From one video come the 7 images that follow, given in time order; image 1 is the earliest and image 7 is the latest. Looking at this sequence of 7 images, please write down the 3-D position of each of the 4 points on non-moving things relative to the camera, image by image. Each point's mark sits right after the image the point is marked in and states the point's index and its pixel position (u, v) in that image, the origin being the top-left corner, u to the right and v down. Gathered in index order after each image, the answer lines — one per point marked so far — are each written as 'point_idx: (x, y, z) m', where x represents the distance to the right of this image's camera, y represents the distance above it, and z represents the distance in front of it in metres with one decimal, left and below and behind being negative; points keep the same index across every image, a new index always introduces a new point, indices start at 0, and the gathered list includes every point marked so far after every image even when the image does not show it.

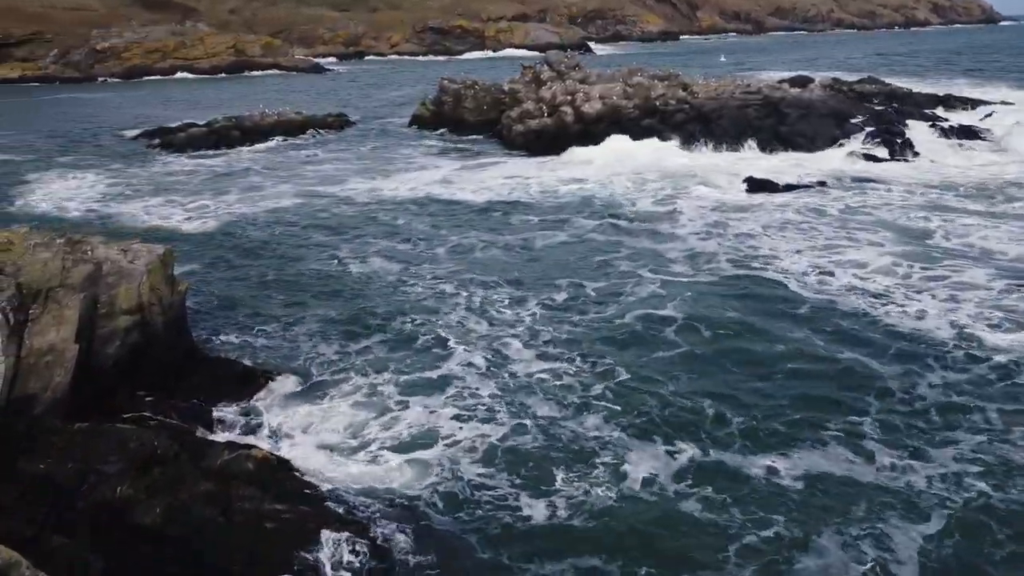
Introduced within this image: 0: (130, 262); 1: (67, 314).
0: (-7.2, +0.5, +15.1) m
1: (-7.6, -0.4, +13.5) m
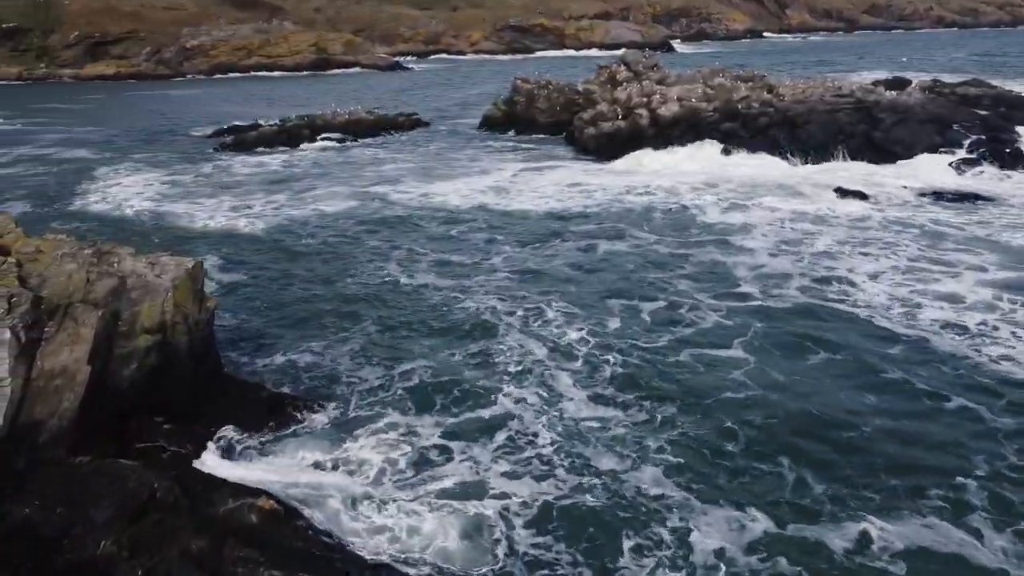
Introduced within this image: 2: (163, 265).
0: (-6.3, +0.2, +14.1) m
1: (-6.8, -0.7, +12.6) m
2: (-6.3, +0.4, +14.5) m
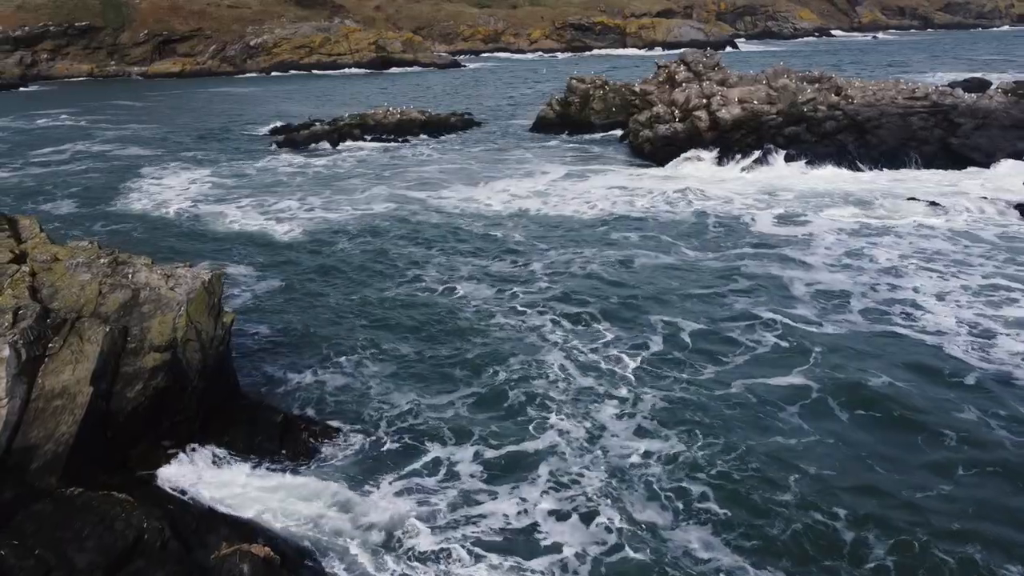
0: (-5.7, 0.0, +13.4) m
1: (-6.4, -0.9, +11.9) m
2: (-5.7, +0.2, +13.7) m
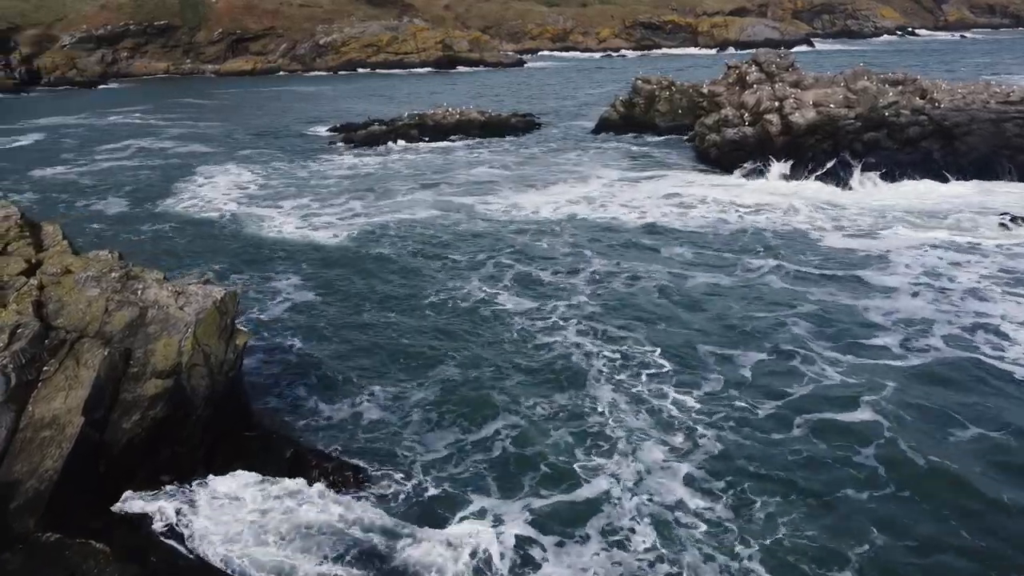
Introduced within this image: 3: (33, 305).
0: (-5.2, -0.3, +12.4) m
1: (-6.0, -1.2, +11.0) m
2: (-5.2, -0.1, +12.8) m
3: (-7.4, -0.3, +12.3) m
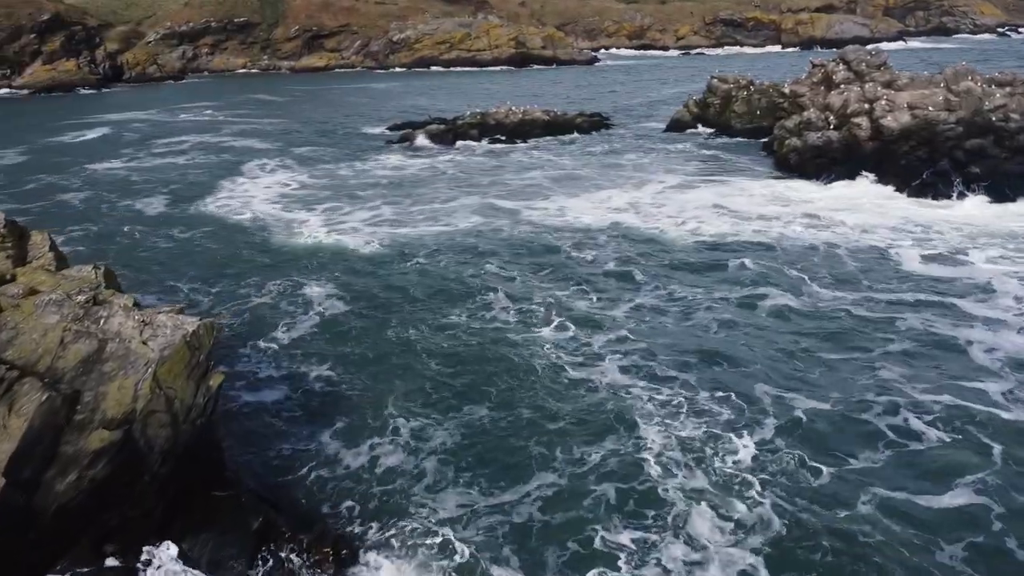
0: (-4.9, -0.7, +10.6) m
1: (-5.8, -1.6, +9.3) m
2: (-4.9, -0.5, +10.9) m
3: (-7.1, -0.6, +10.7) m
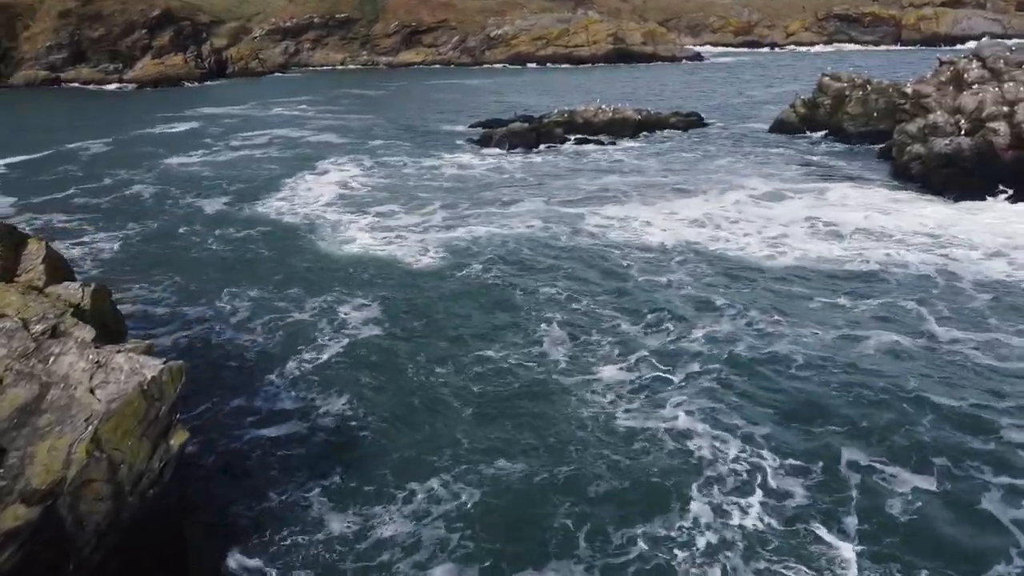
0: (-4.6, -1.1, +8.7) m
1: (-5.7, -2.0, +7.5) m
2: (-4.5, -0.9, +9.0) m
3: (-6.8, -0.9, +9.0) m
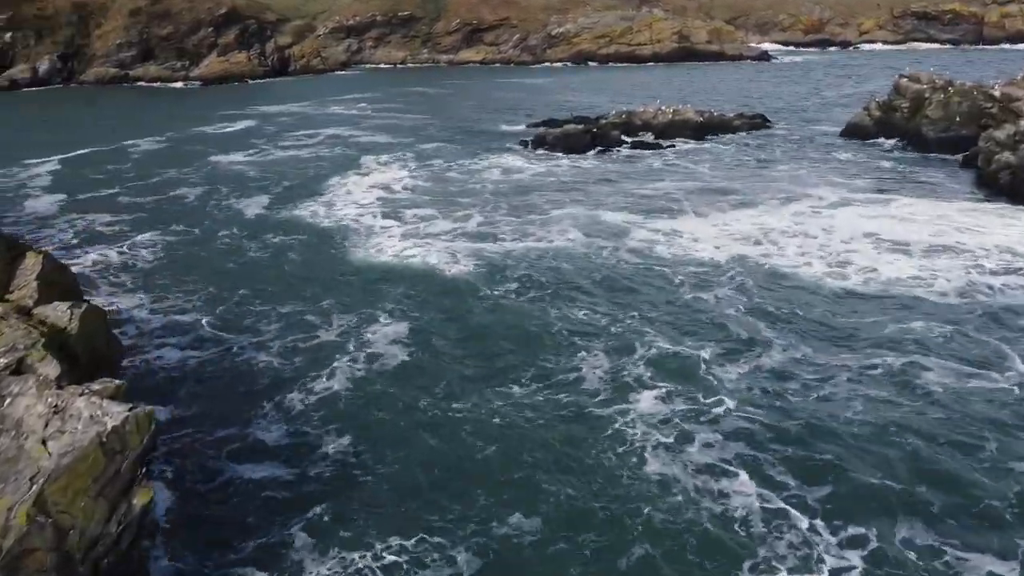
0: (-4.5, -1.5, +7.6) m
1: (-5.7, -2.3, +6.5) m
2: (-4.3, -1.2, +7.9) m
3: (-6.6, -1.2, +8.1) m
